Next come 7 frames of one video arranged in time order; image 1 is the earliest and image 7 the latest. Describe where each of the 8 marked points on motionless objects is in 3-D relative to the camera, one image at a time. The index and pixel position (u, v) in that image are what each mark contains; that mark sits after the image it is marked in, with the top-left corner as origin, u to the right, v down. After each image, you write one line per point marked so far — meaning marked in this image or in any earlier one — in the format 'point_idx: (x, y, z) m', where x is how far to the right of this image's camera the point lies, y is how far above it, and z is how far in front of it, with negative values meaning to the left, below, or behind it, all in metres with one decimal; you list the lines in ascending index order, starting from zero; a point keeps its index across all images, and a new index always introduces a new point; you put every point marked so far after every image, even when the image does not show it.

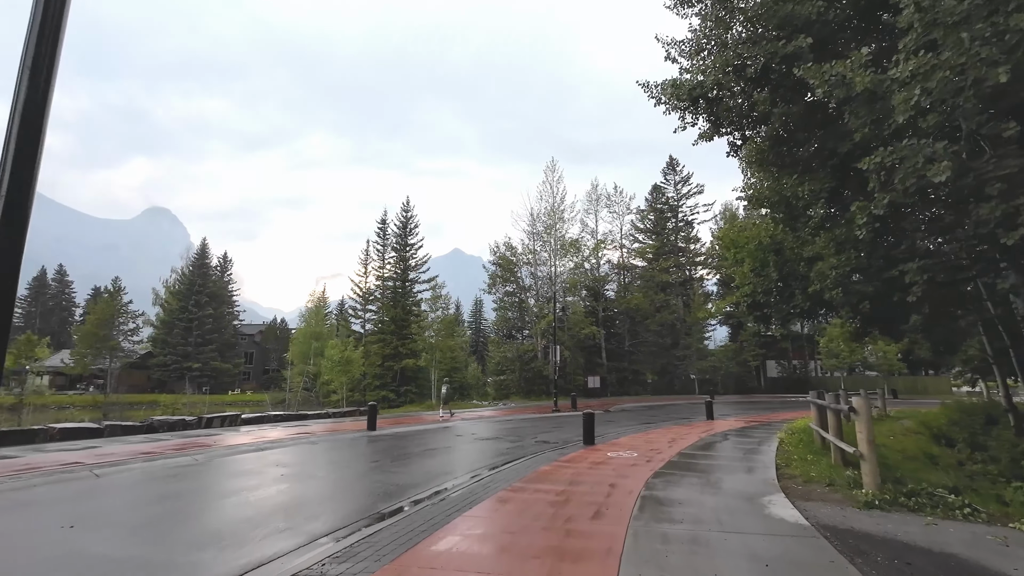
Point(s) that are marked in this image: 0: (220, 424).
0: (-9.8, -4.5, +16.7) m
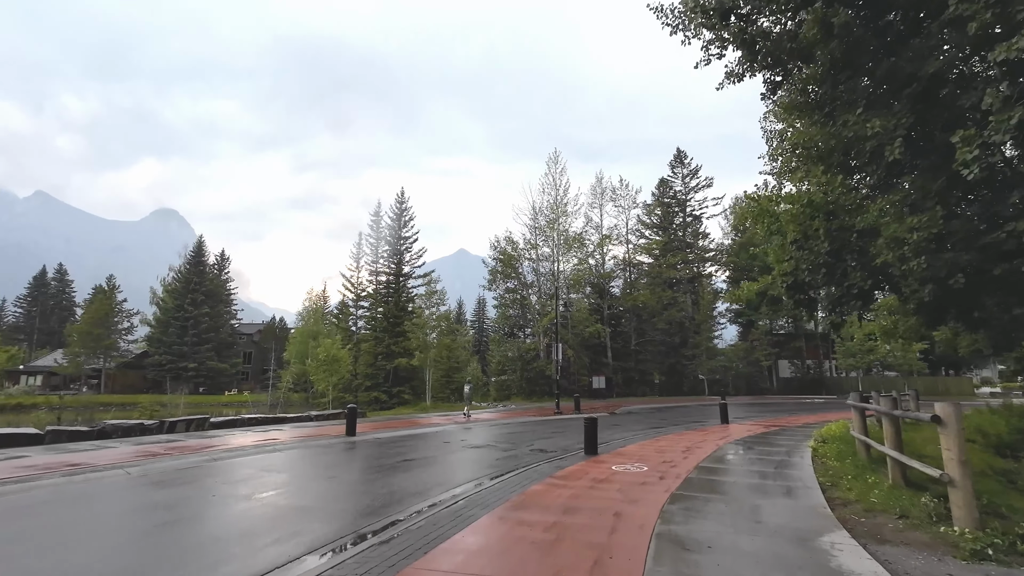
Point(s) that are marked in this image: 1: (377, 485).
0: (-9.9, -4.2, +15.2) m
1: (-2.3, -3.7, +10.1) m
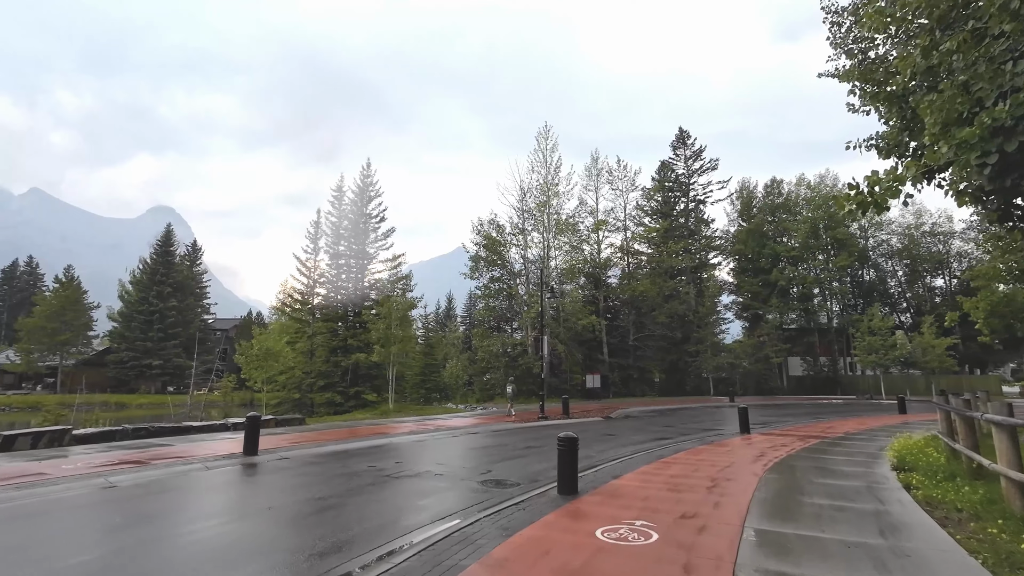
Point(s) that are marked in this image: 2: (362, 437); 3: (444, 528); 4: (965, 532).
0: (-10.9, -3.5, +11.5) m
1: (-3.2, -3.1, +6.5) m
2: (-4.5, -4.5, +15.3) m
3: (-0.8, -2.8, +5.8) m
4: (+4.2, -2.3, +4.8) m
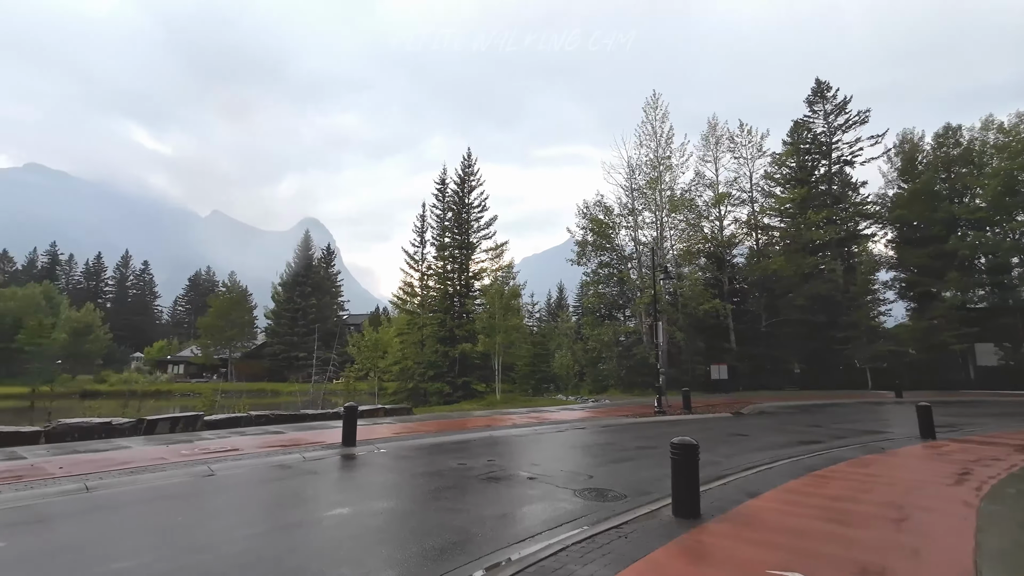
0: (-8.4, -3.4, +12.5) m
1: (-2.1, -2.8, +5.8) m
2: (-1.3, -4.1, +14.7) m
3: (+0.1, -2.5, +4.6) m
4: (+4.7, -1.8, +2.5) m
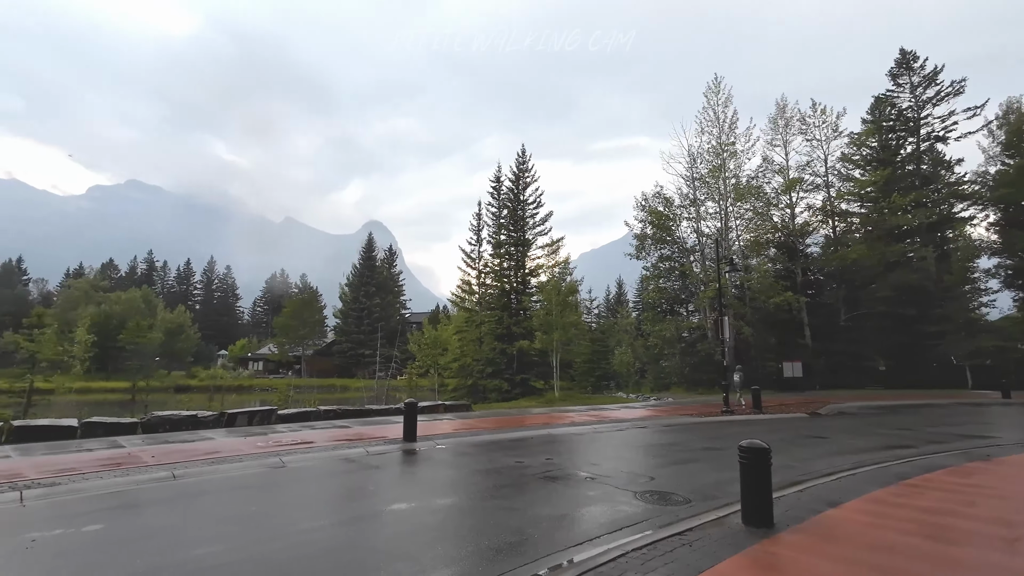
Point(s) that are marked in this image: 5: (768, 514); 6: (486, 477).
0: (-6.9, -3.5, +13.2) m
1: (-1.4, -2.8, +5.9) m
2: (+0.4, -4.0, +14.7) m
3: (+0.6, -2.4, +4.5) m
4: (+4.9, -1.7, +1.8) m
5: (+2.4, -2.2, +4.9) m
6: (-0.4, -3.0, +8.1) m
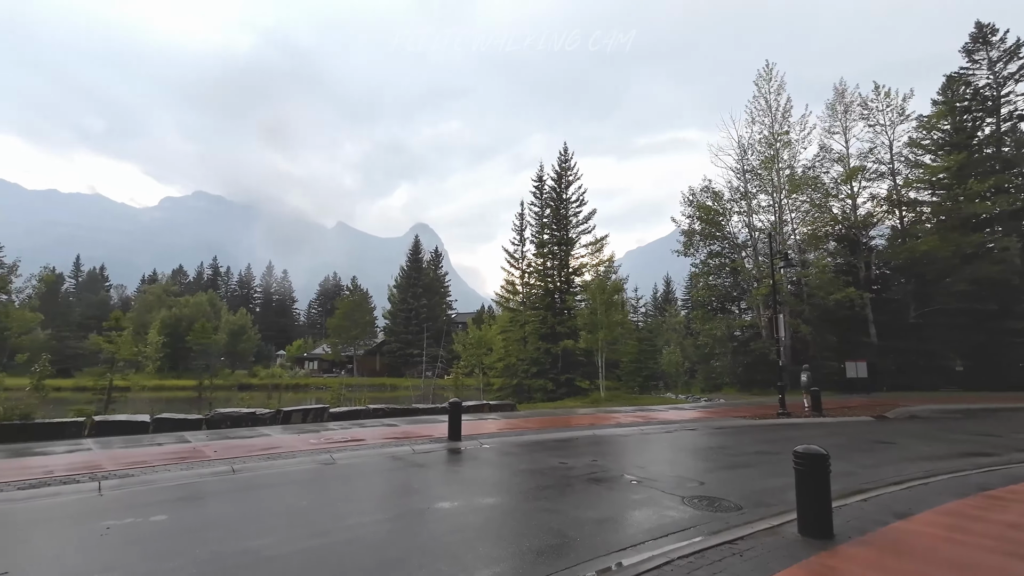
0: (-5.7, -3.6, +13.8) m
1: (-0.9, -2.8, +6.0) m
2: (+1.7, -4.0, +14.5) m
3: (+0.9, -2.4, +4.3) m
4: (+5.0, -1.6, +1.3) m
5: (+2.8, -2.1, +4.6) m
6: (+0.3, -3.0, +8.0) m
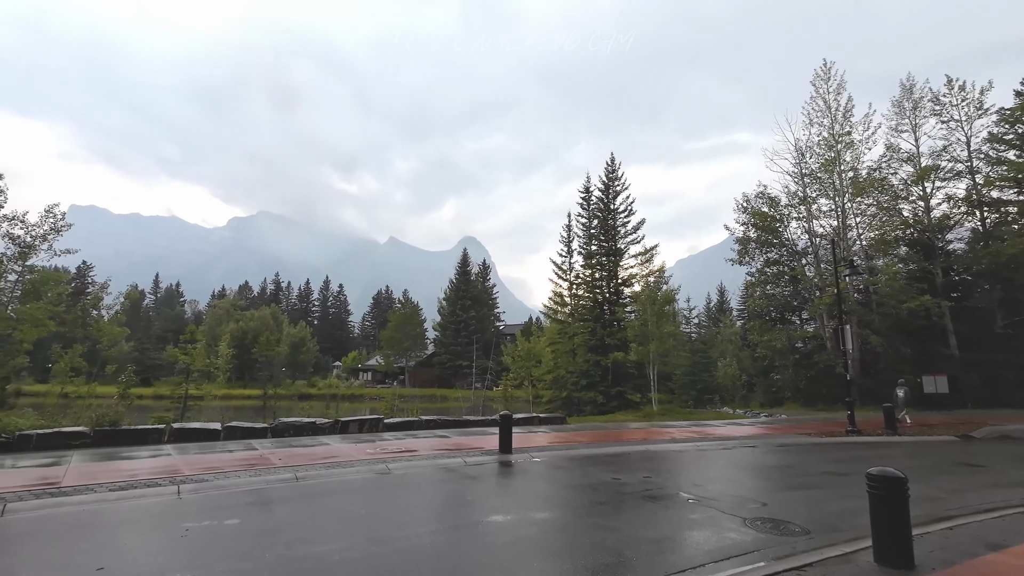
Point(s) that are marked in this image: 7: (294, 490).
0: (-4.3, -3.9, +14.2) m
1: (-0.3, -3.0, +6.0) m
2: (+3.1, -4.3, +14.2) m
3: (+1.4, -2.5, +4.2) m
4: (+5.2, -1.6, +0.8) m
5: (+3.3, -2.2, +4.2) m
6: (+1.1, -3.2, +7.9) m
7: (-3.7, -3.4, +8.6) m
